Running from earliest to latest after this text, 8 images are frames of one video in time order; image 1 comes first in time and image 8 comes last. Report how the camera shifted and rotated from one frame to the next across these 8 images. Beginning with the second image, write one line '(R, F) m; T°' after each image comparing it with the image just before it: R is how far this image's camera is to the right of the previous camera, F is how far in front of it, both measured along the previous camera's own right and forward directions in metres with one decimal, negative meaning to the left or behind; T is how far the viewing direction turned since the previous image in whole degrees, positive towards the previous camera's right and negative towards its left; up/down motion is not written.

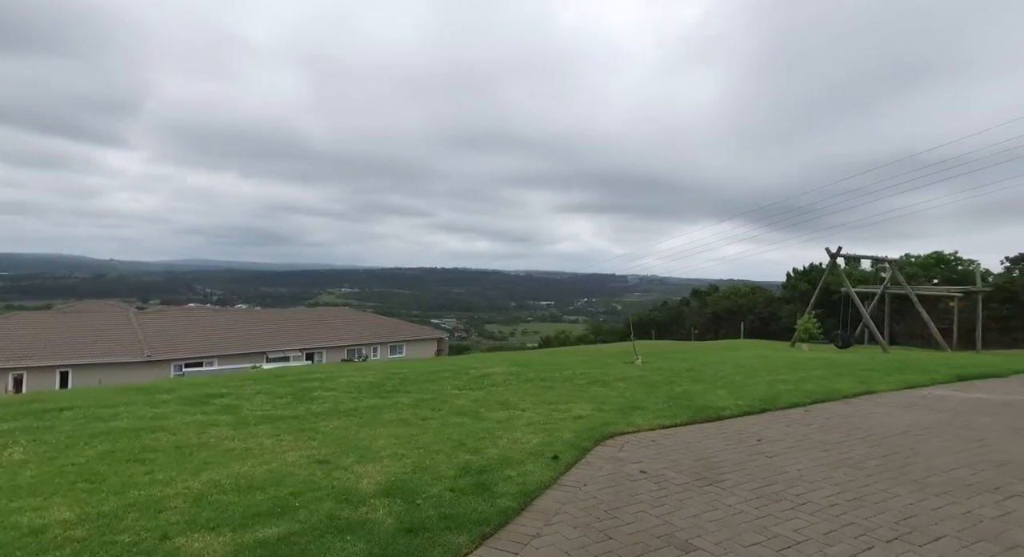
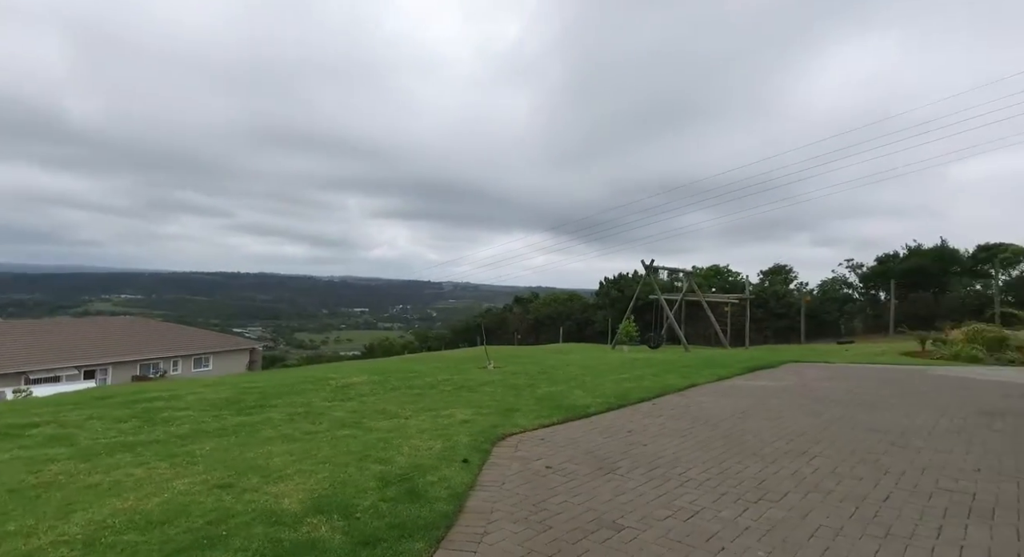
(-0.7, -0.1) m; +18°
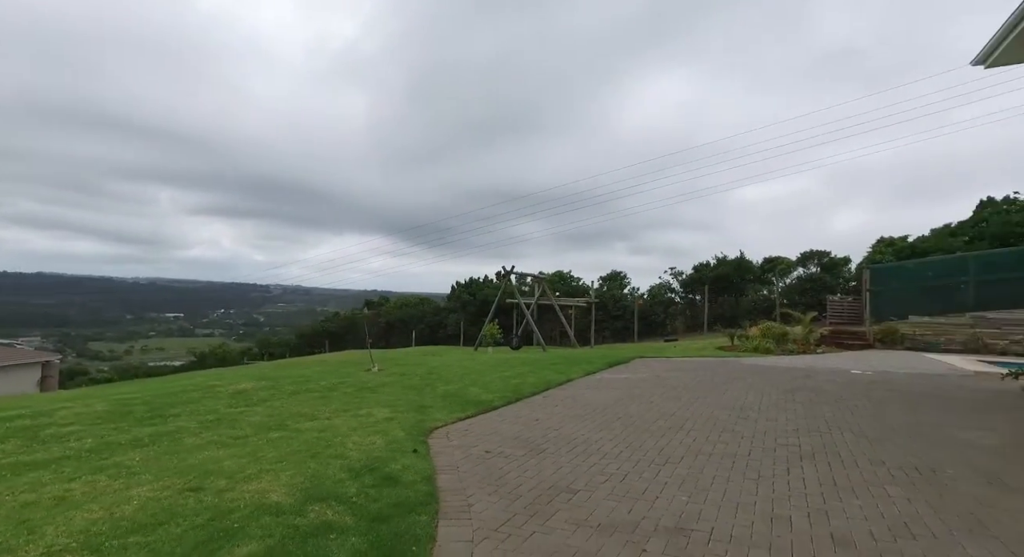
(-0.9, -0.4) m; +16°
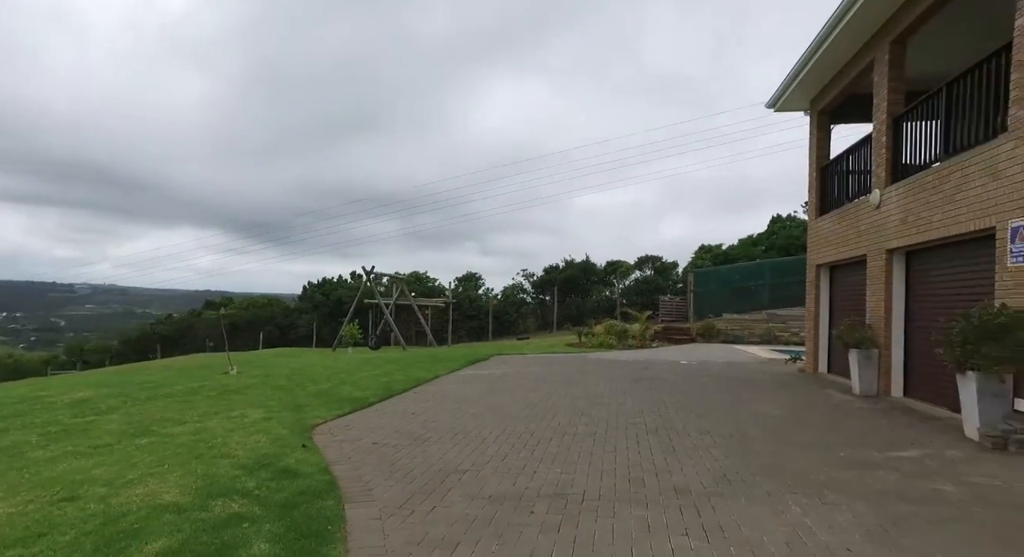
(-0.3, -0.4) m; +15°
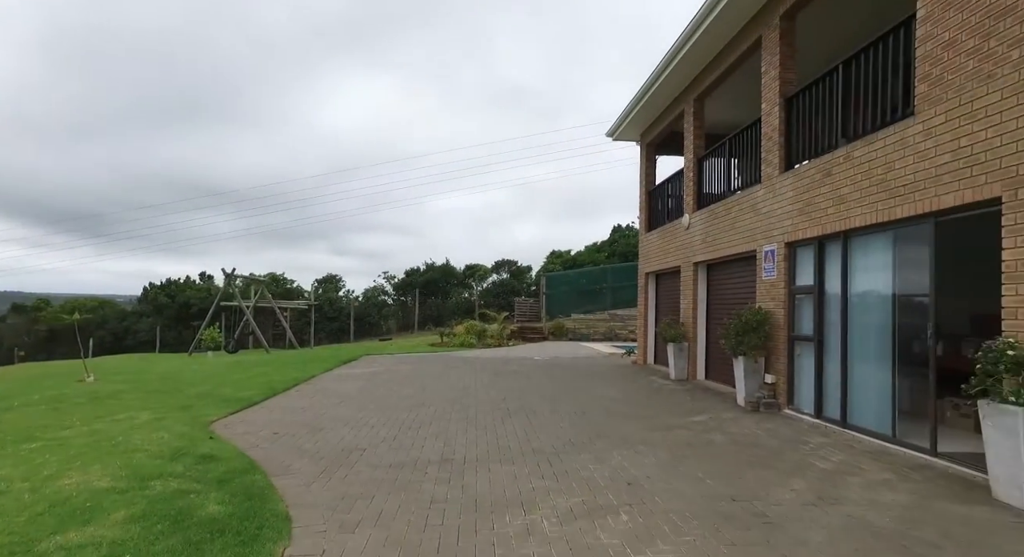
(-0.4, -1.1) m; +15°
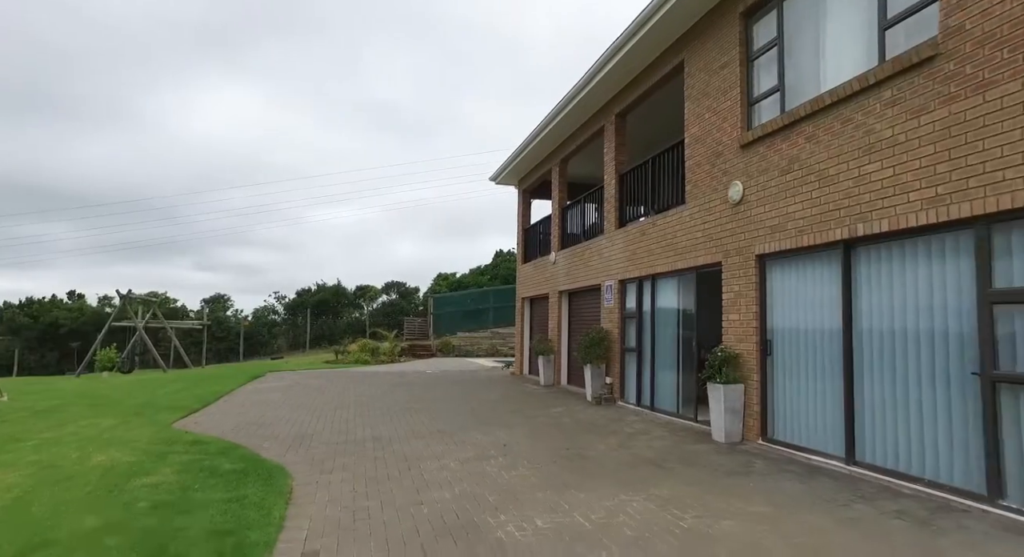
(-0.4, -2.3) m; +12°
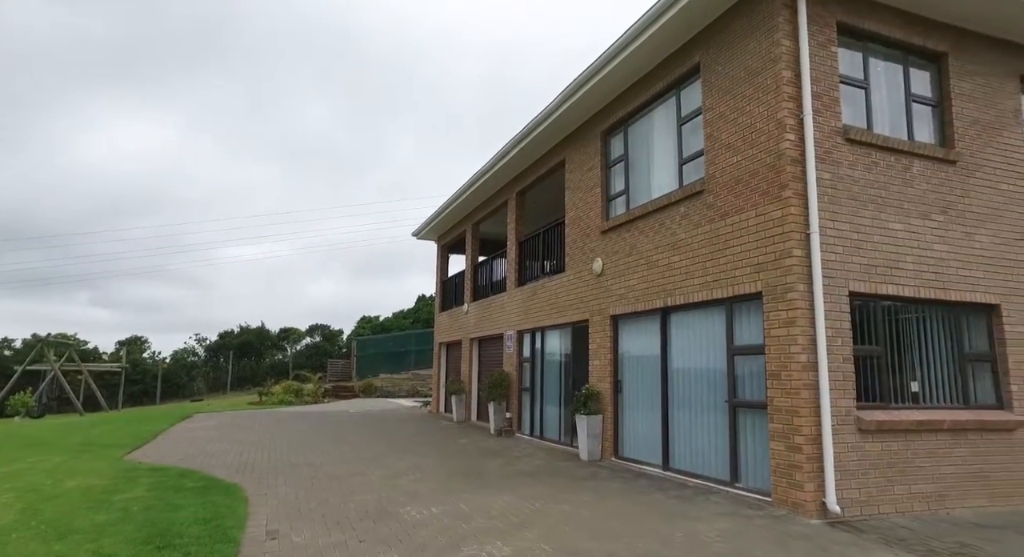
(+0.2, -2.0) m; +8°
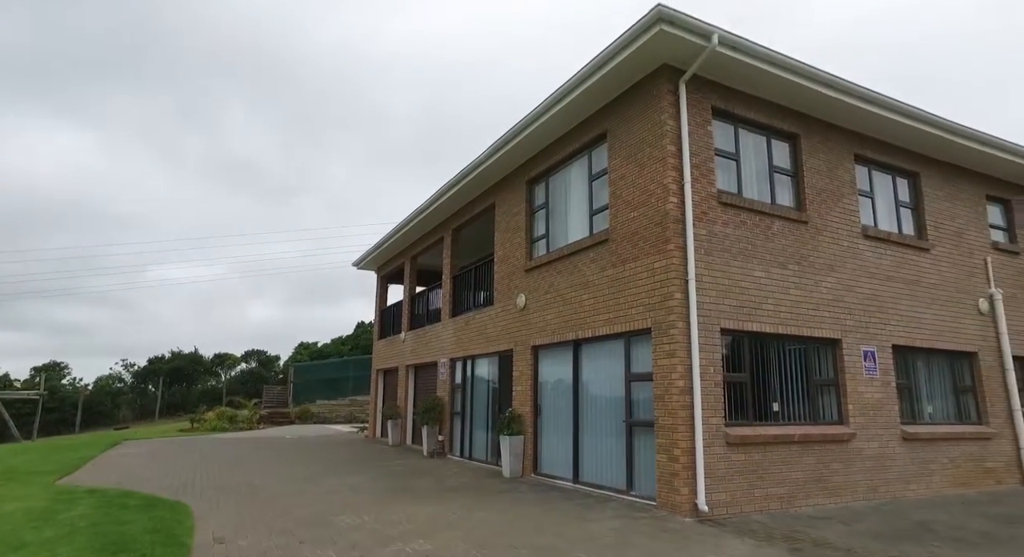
(+0.2, -1.0) m; +6°
